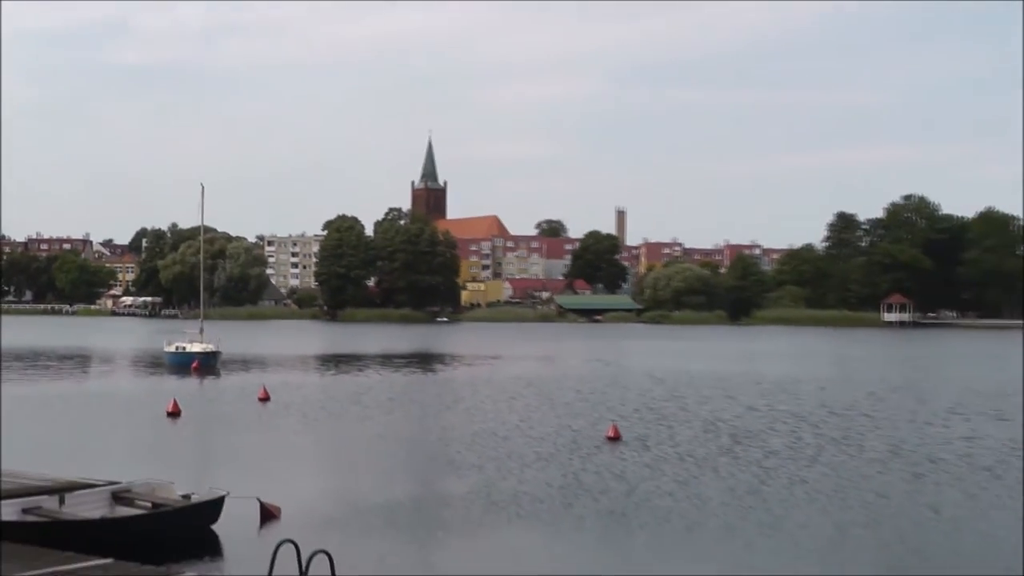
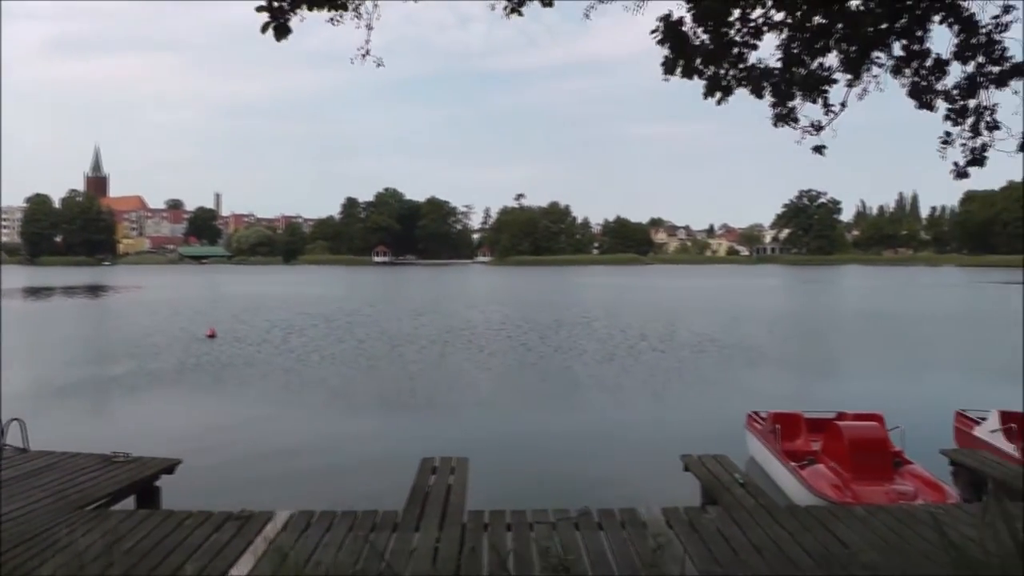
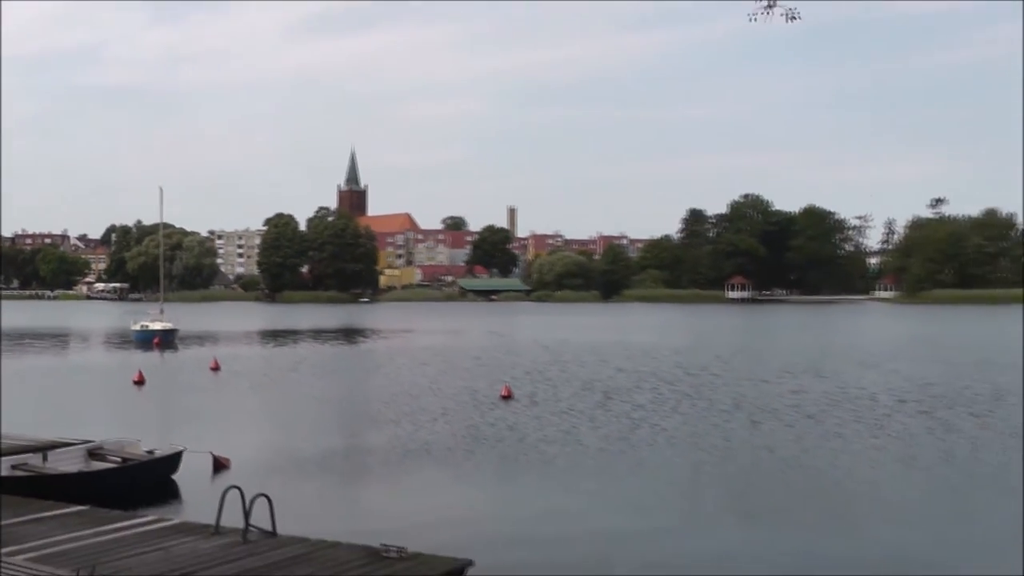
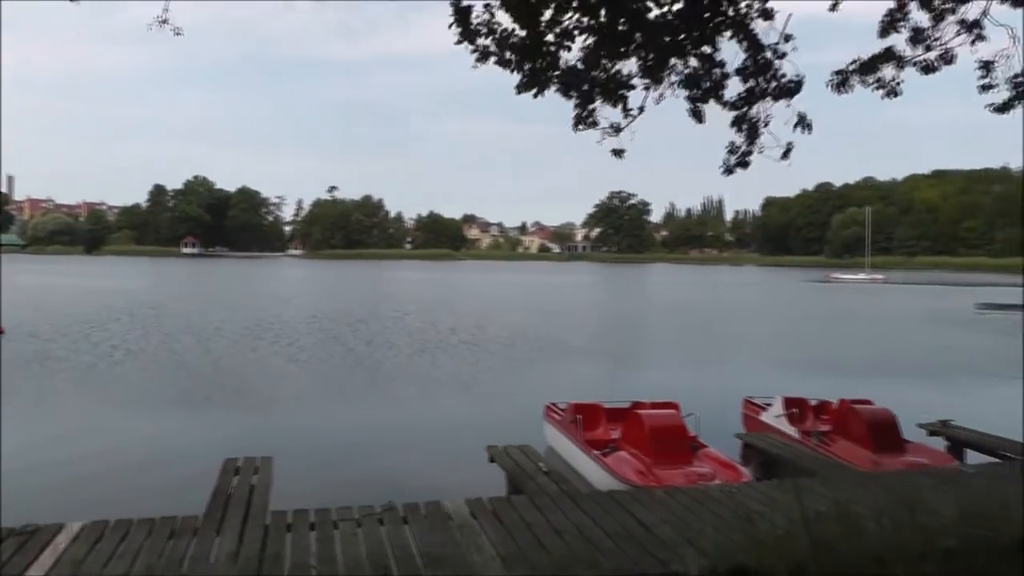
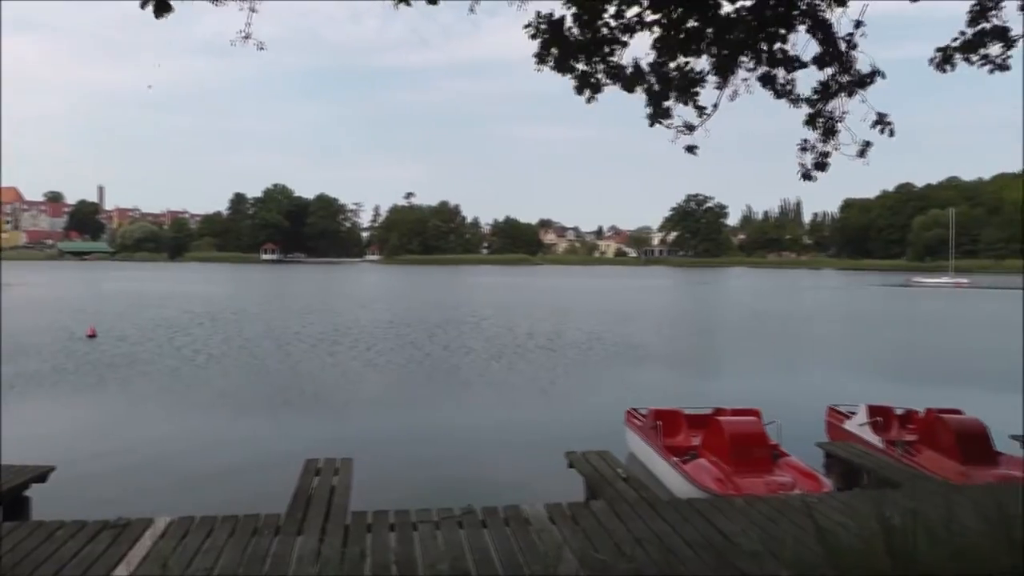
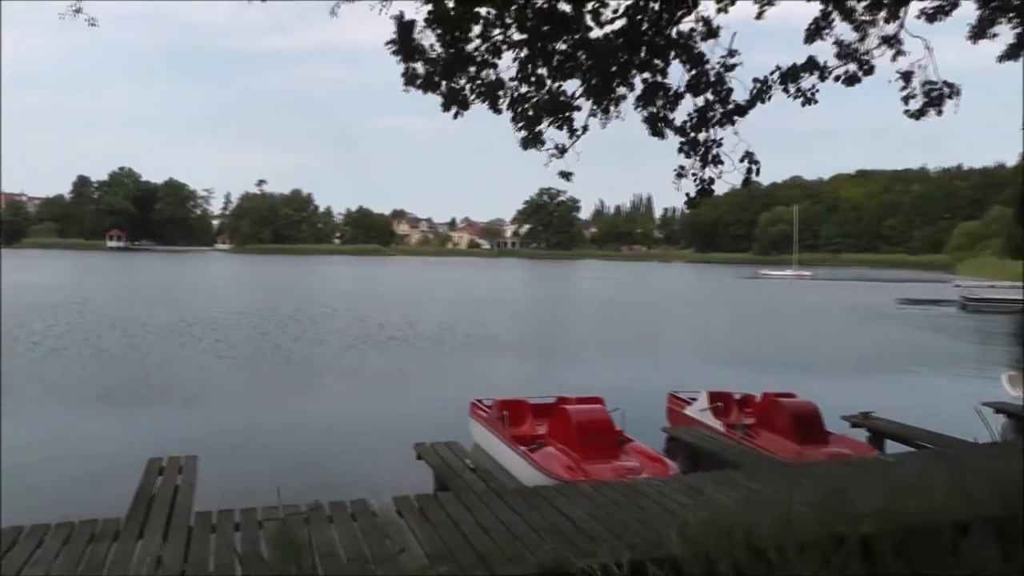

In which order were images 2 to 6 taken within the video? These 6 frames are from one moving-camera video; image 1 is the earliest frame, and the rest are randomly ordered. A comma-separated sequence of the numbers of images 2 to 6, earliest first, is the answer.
3, 2, 5, 4, 6
